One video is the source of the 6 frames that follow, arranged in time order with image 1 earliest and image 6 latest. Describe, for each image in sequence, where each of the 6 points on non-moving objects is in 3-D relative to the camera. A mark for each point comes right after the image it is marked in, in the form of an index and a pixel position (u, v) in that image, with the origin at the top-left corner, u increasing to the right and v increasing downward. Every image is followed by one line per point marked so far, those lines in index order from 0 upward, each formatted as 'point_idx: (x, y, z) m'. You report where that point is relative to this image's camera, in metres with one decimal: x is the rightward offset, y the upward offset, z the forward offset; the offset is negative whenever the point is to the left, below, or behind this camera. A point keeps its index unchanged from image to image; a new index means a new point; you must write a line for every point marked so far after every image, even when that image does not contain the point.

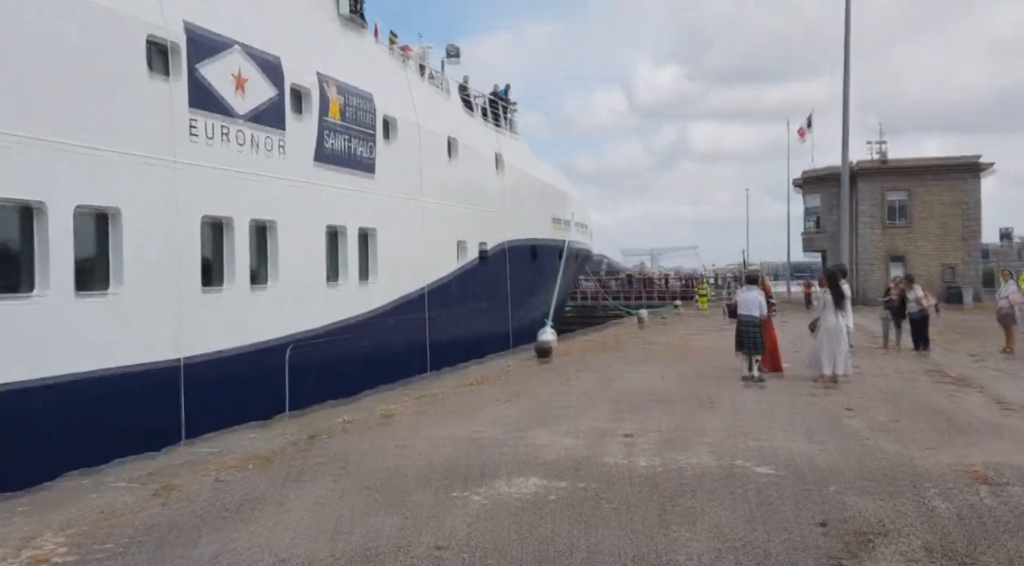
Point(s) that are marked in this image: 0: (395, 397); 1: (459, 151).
0: (-1.1, -1.1, +6.9) m
1: (-1.0, +2.5, +14.3) m
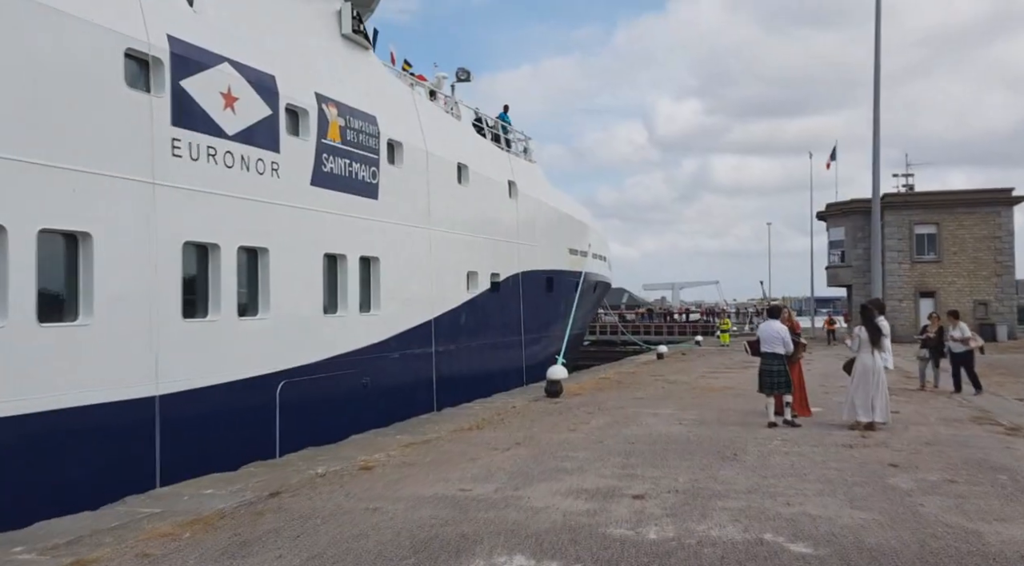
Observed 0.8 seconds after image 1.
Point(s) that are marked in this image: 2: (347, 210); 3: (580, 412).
0: (-1.1, -1.3, +6.3) m
1: (-0.8, +1.9, +13.8) m
2: (-2.2, +1.0, +10.2) m
3: (+0.7, -1.4, +7.9) m
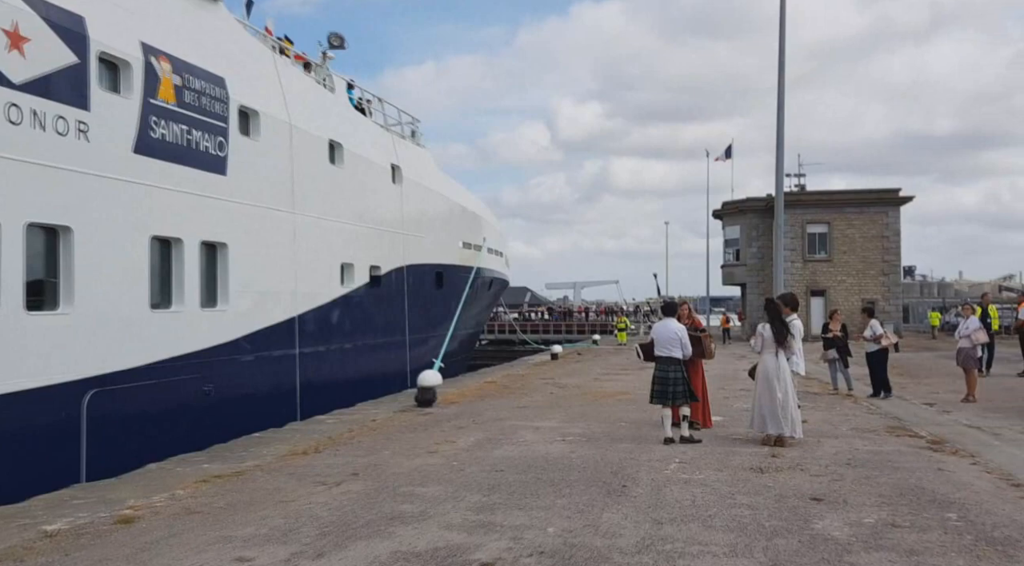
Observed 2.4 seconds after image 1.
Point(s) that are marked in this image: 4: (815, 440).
0: (-2.1, -1.2, +4.9) m
1: (-2.7, +2.1, +12.3) m
2: (-3.7, +1.1, +8.6) m
3: (-0.6, -1.3, +6.7) m
4: (+2.5, -1.3, +6.1) m
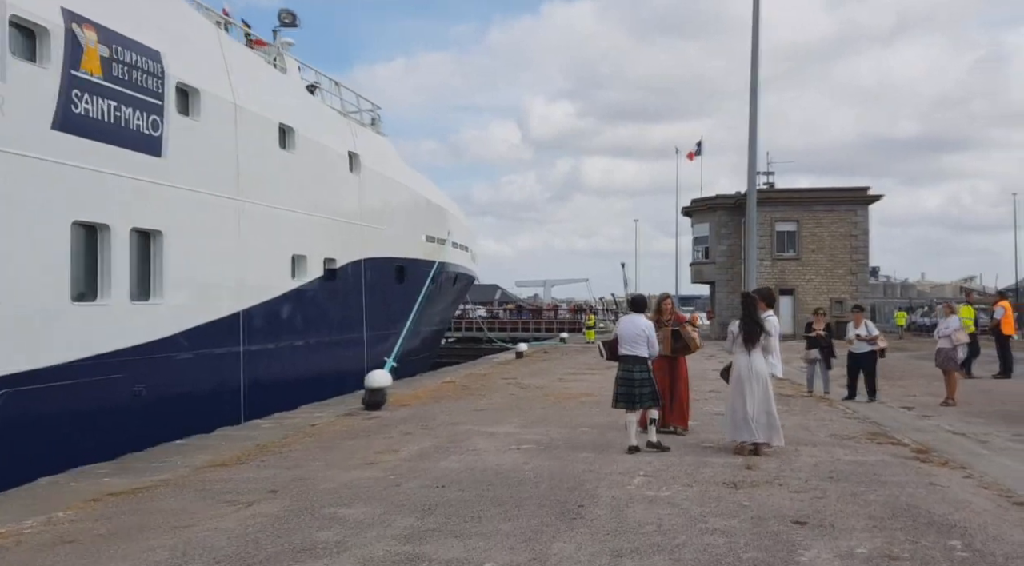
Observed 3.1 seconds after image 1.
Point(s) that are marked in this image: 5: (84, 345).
0: (-2.4, -1.2, +4.2) m
1: (-3.3, +2.2, +11.7) m
2: (-4.2, +1.2, +7.8) m
3: (-1.0, -1.2, +6.1) m
4: (+2.1, -1.2, +5.7) m
5: (-4.3, -0.6, +7.5) m
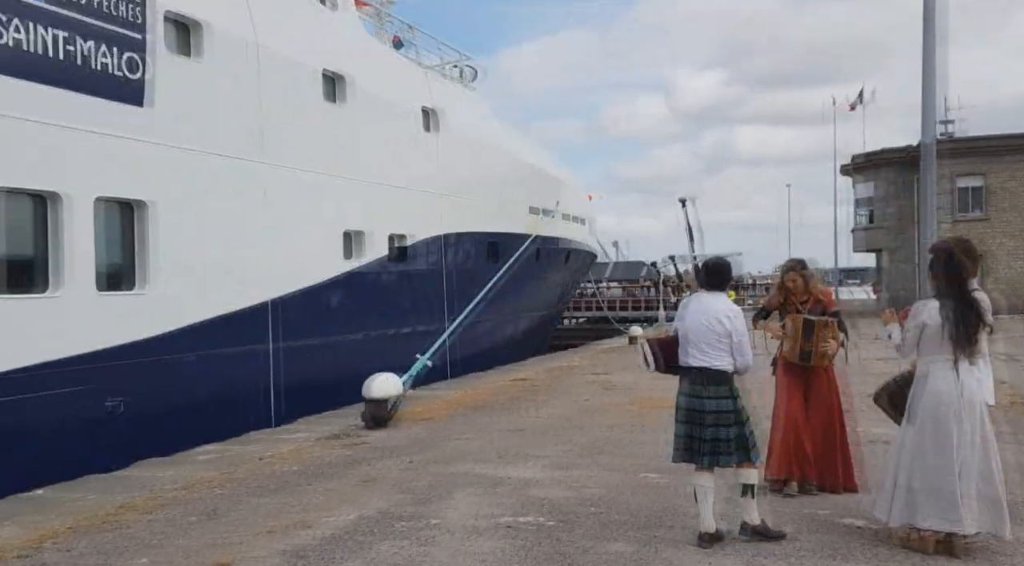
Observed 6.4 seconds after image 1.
0: (-2.6, -1.1, +2.5) m
1: (-2.2, +2.4, +9.9) m
2: (-3.7, +1.3, +6.4) m
3: (-0.8, -1.0, +4.1) m
4: (+2.1, -1.0, +3.1) m
5: (-3.9, -0.5, +6.1) m
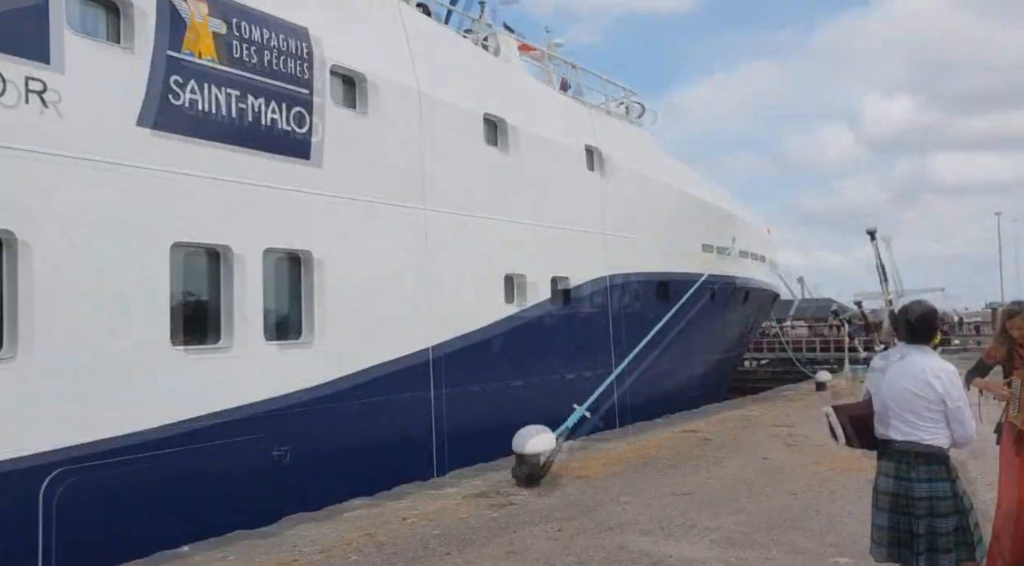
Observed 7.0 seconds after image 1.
0: (-2.2, -1.3, +2.6) m
1: (-0.1, +1.8, +9.9) m
2: (-2.4, +0.9, +6.7) m
3: (-0.1, -1.3, +3.7) m
4: (+2.6, -1.1, +2.1) m
5: (-2.6, -0.9, +6.4) m
